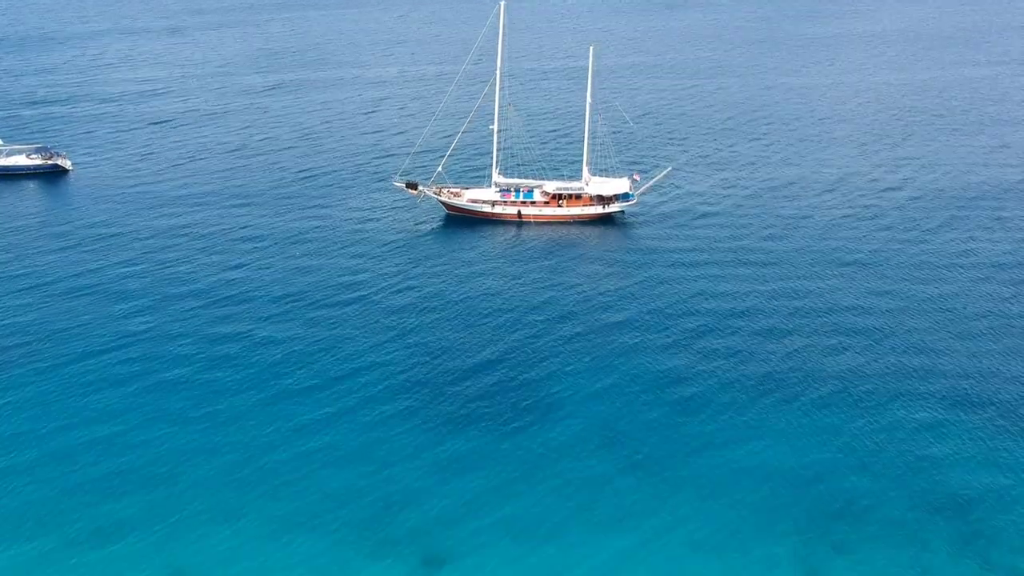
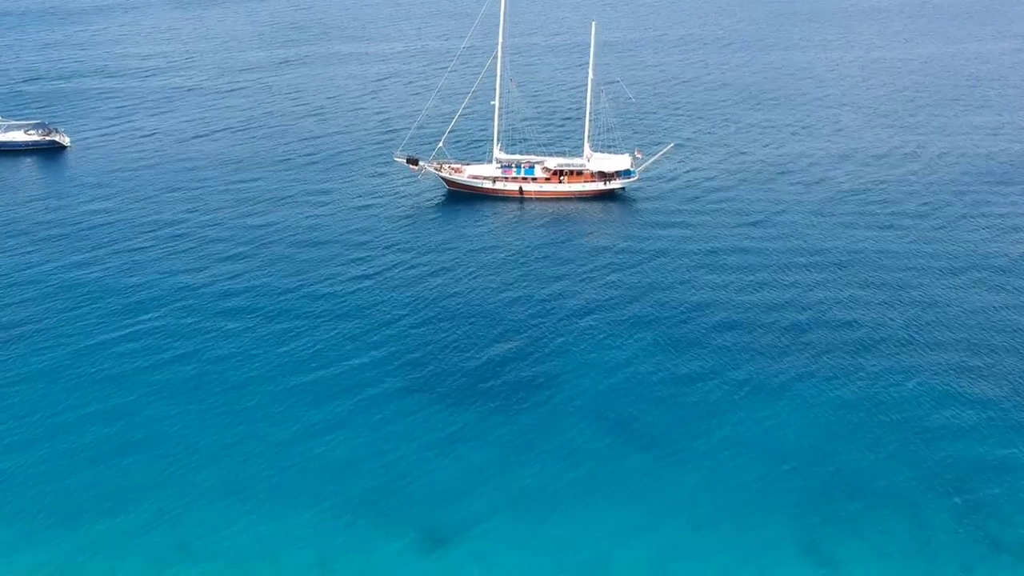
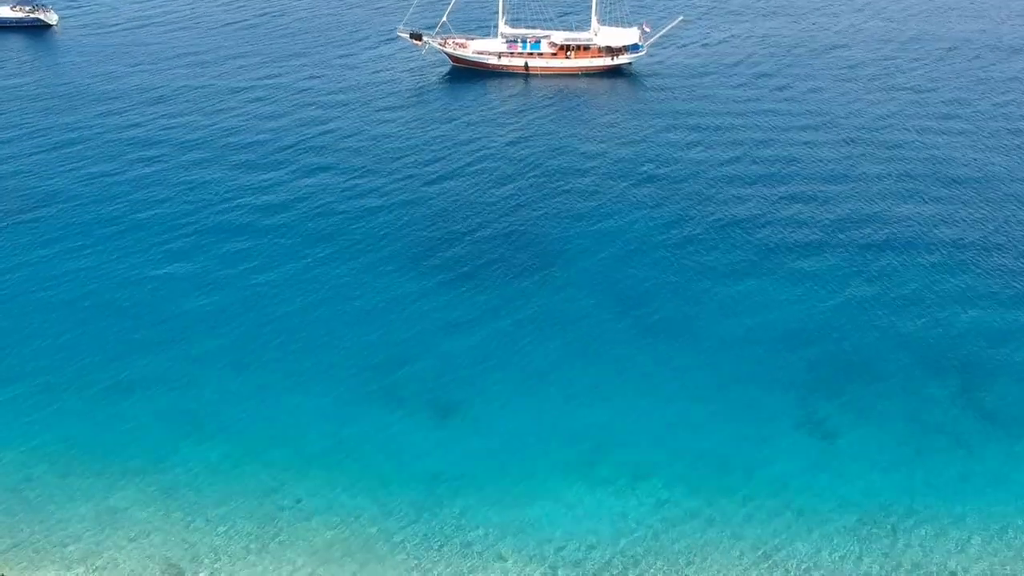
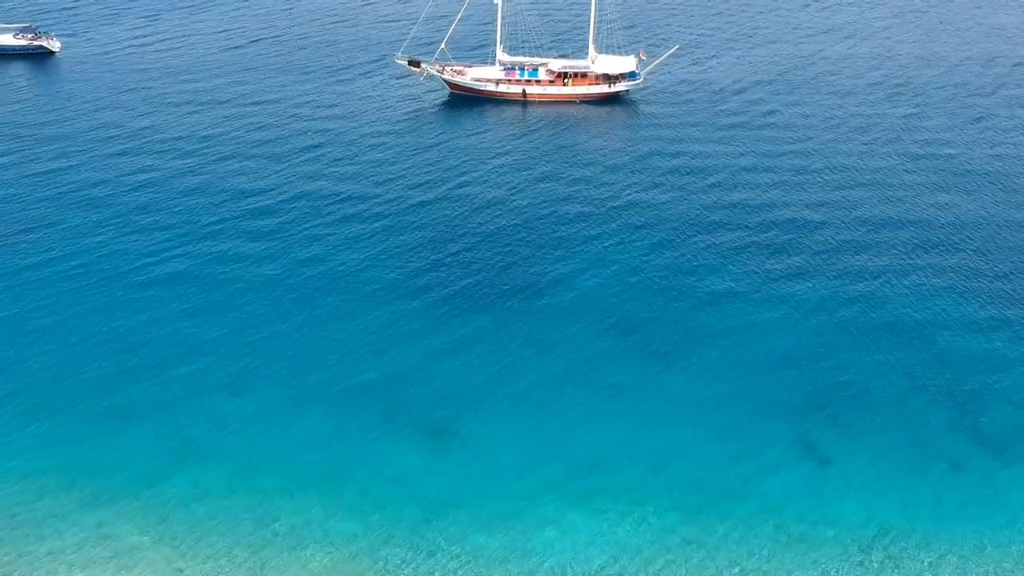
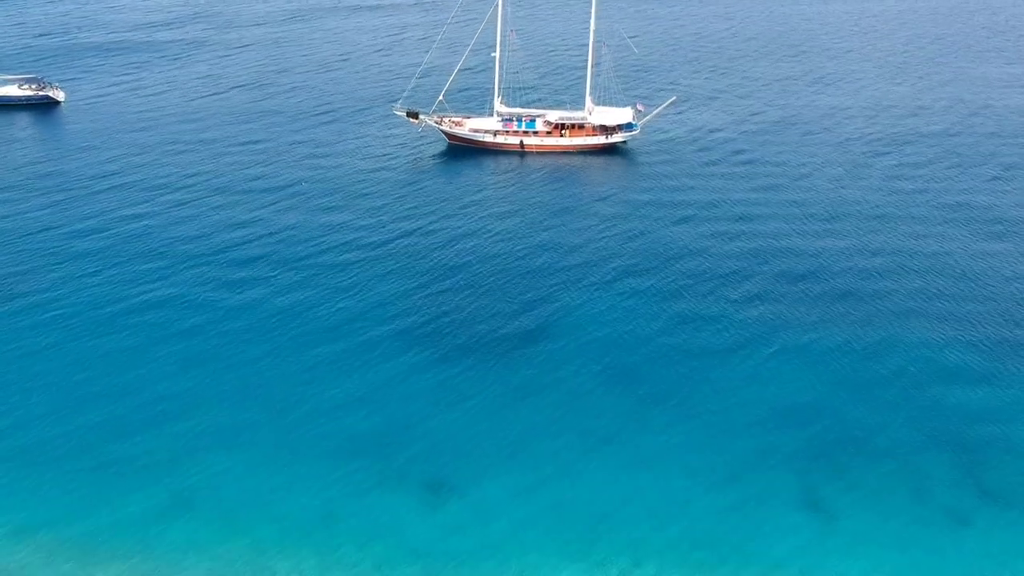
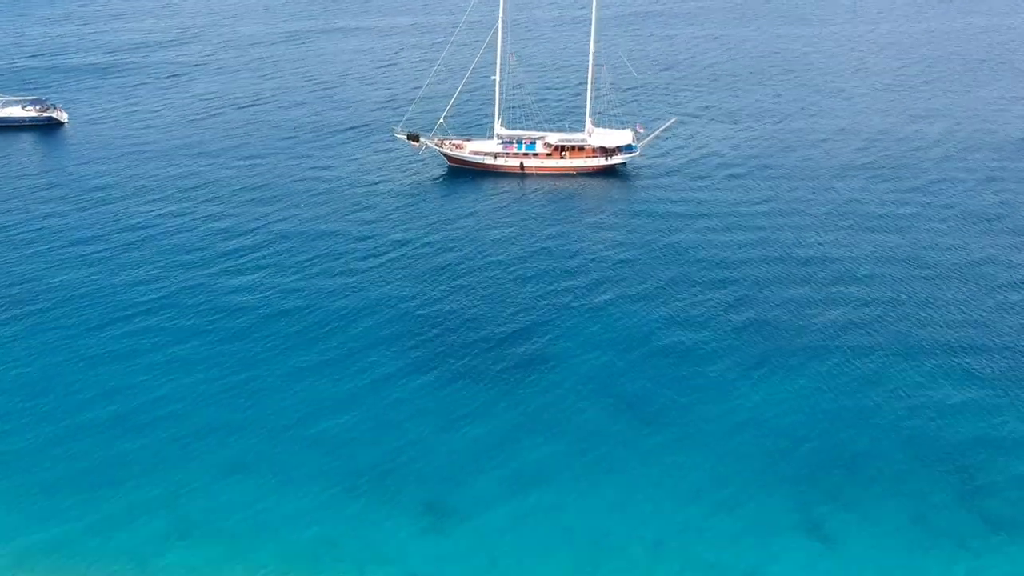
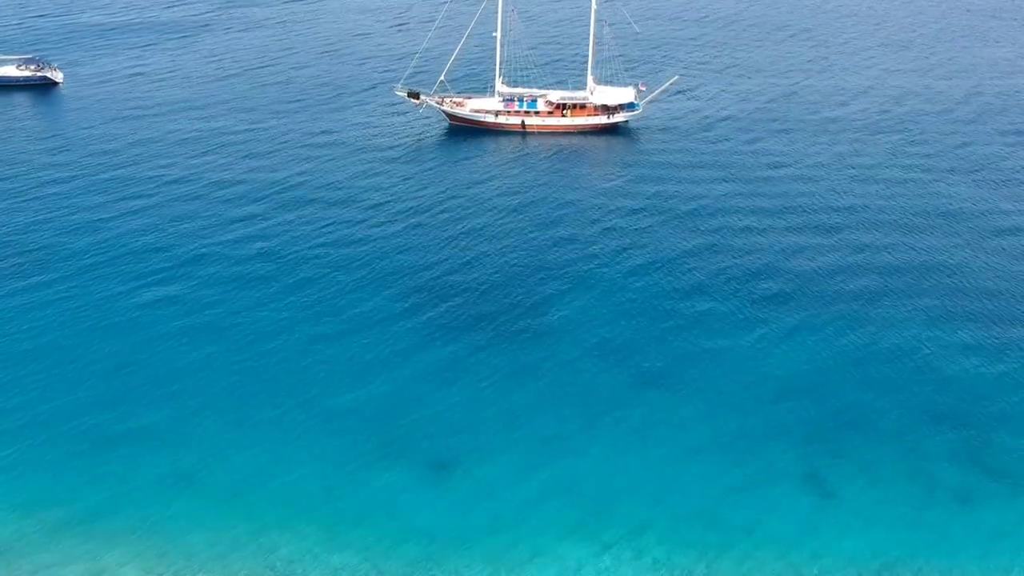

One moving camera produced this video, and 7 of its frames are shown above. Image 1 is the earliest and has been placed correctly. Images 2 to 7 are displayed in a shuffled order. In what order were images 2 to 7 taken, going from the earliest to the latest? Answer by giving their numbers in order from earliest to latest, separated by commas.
2, 6, 5, 7, 4, 3
